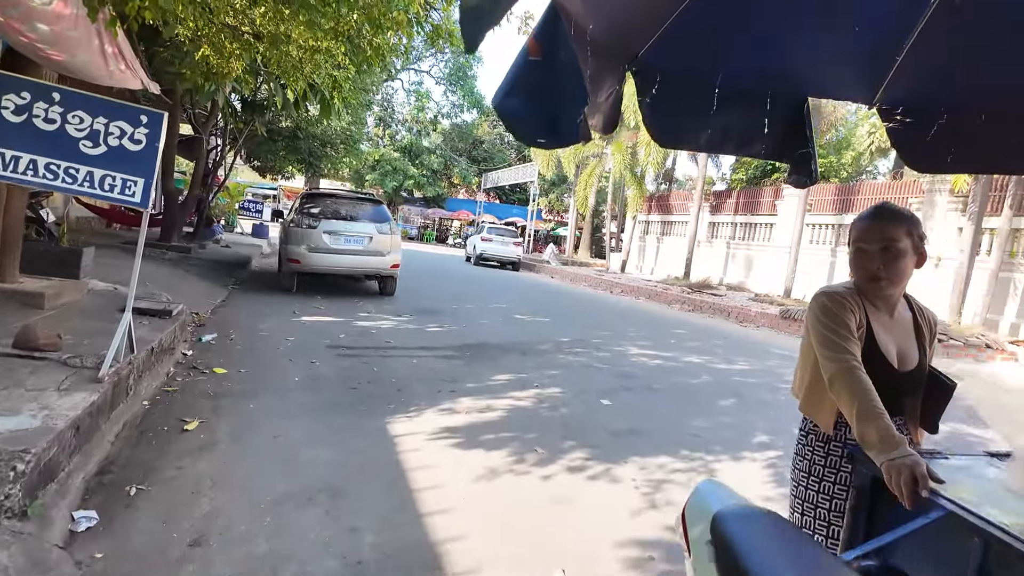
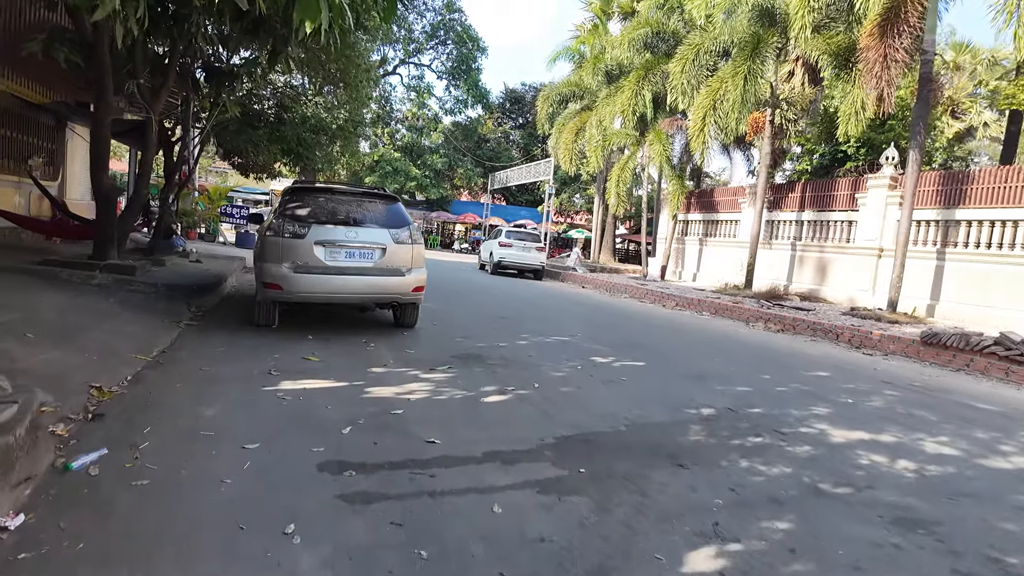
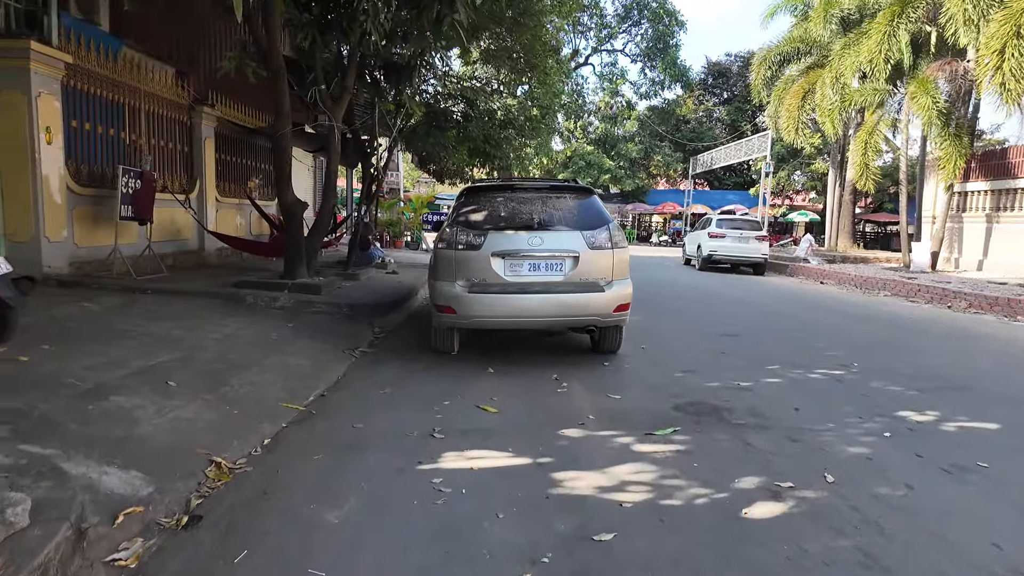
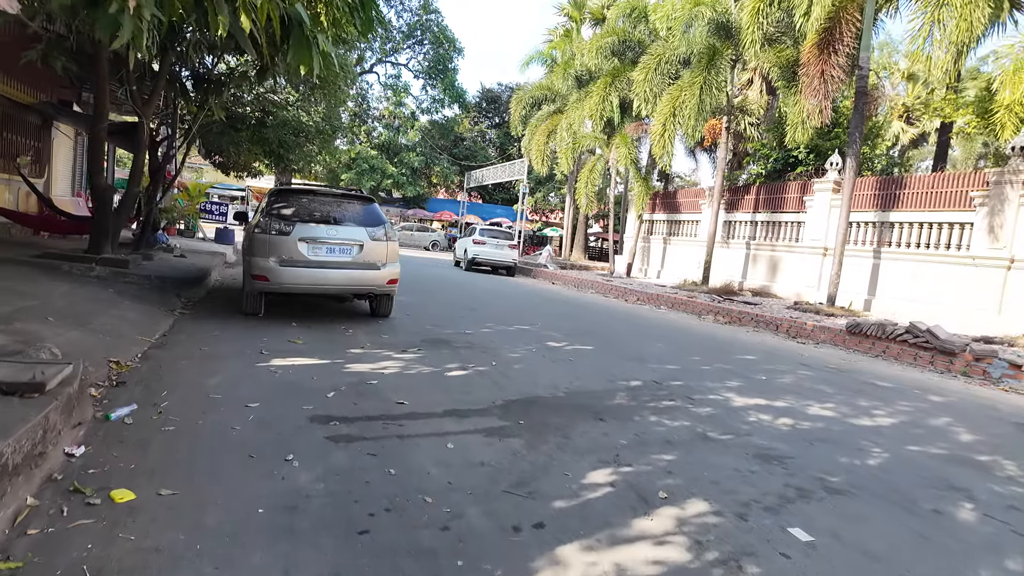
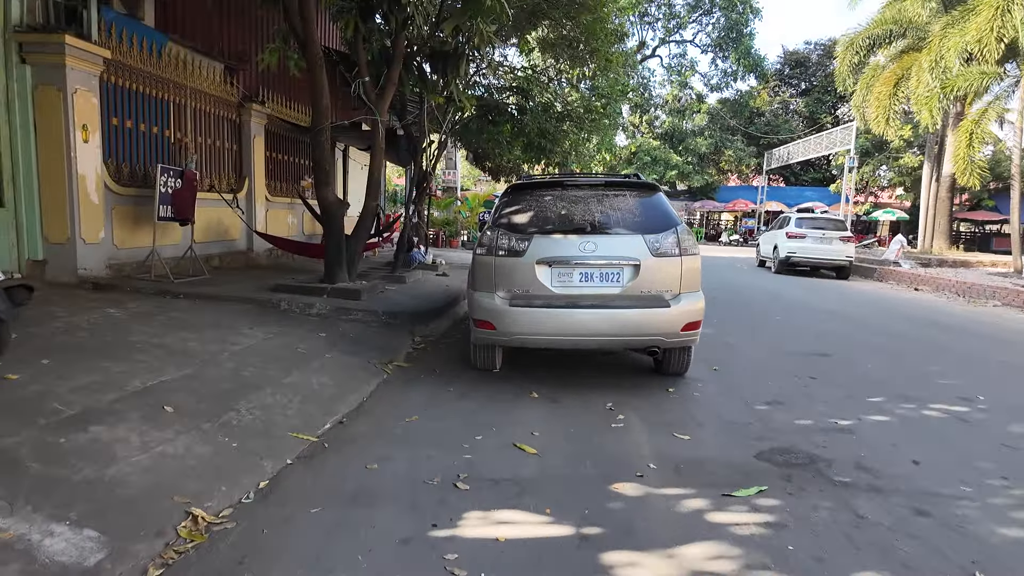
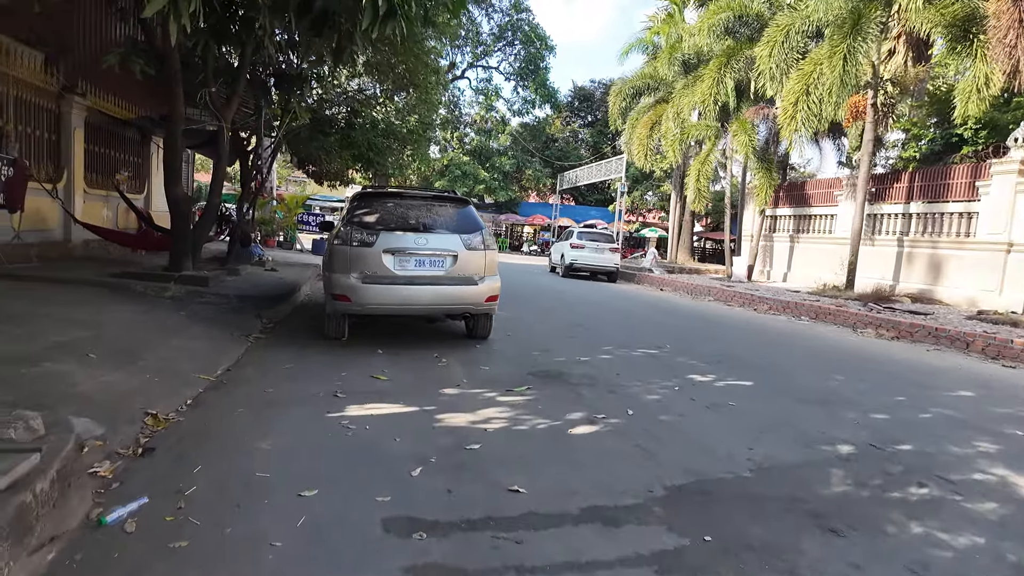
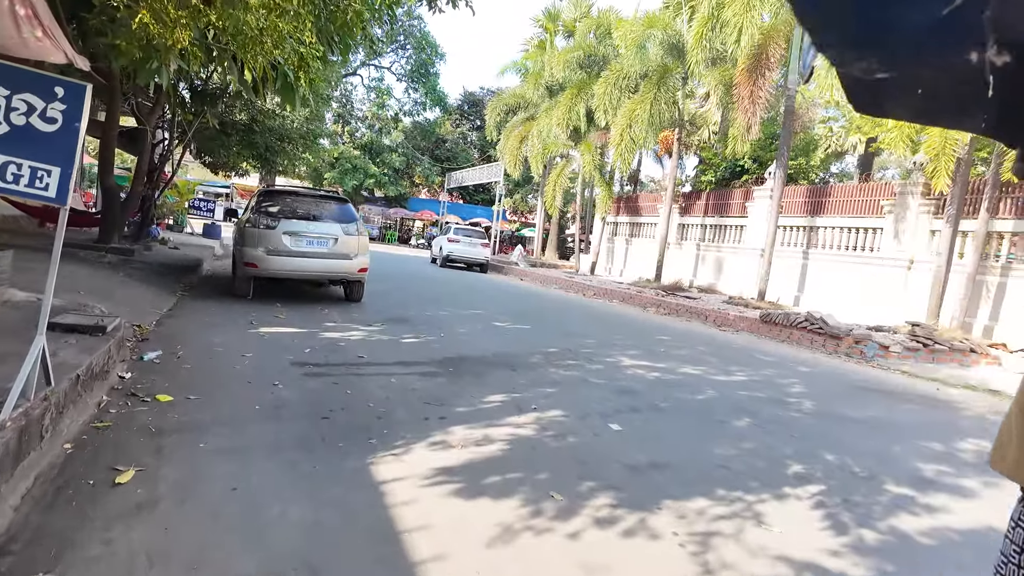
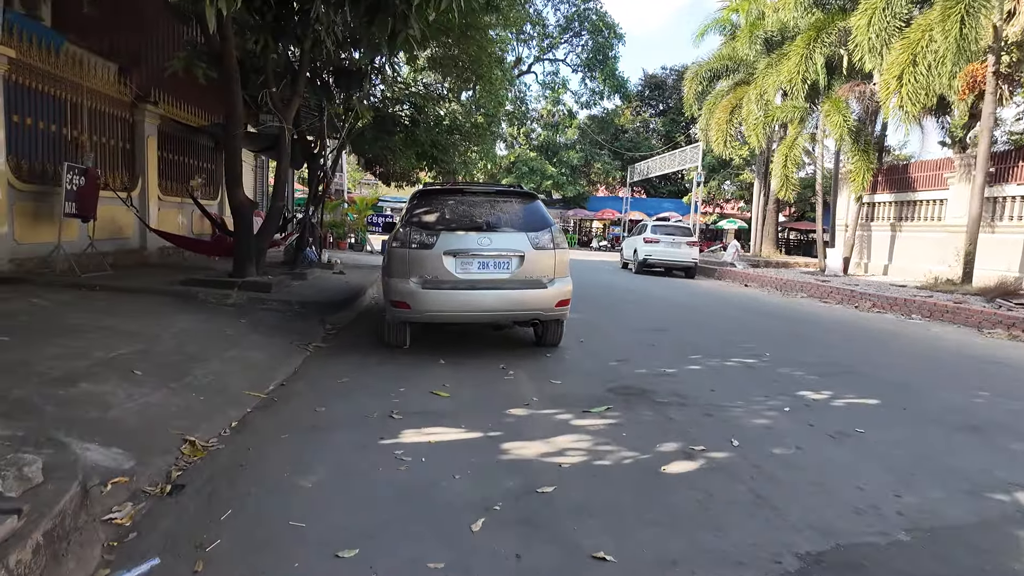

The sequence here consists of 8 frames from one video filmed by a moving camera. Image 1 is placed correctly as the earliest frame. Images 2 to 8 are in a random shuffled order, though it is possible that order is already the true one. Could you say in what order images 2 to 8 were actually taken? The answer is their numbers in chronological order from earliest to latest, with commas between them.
7, 4, 2, 6, 8, 3, 5
